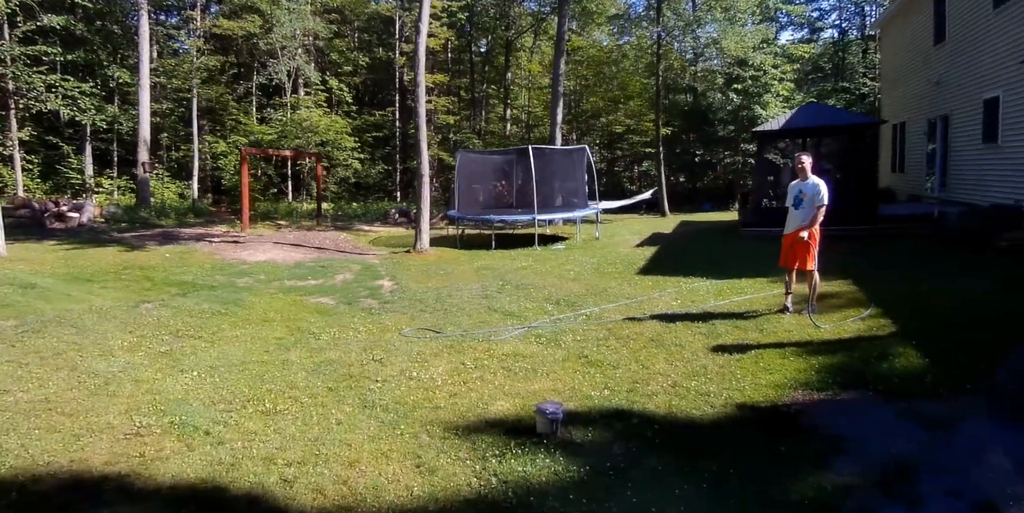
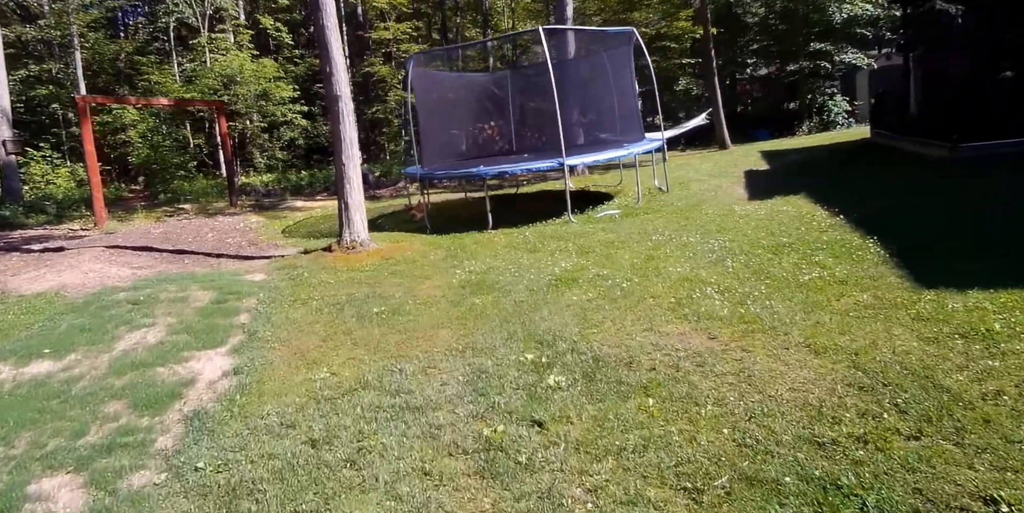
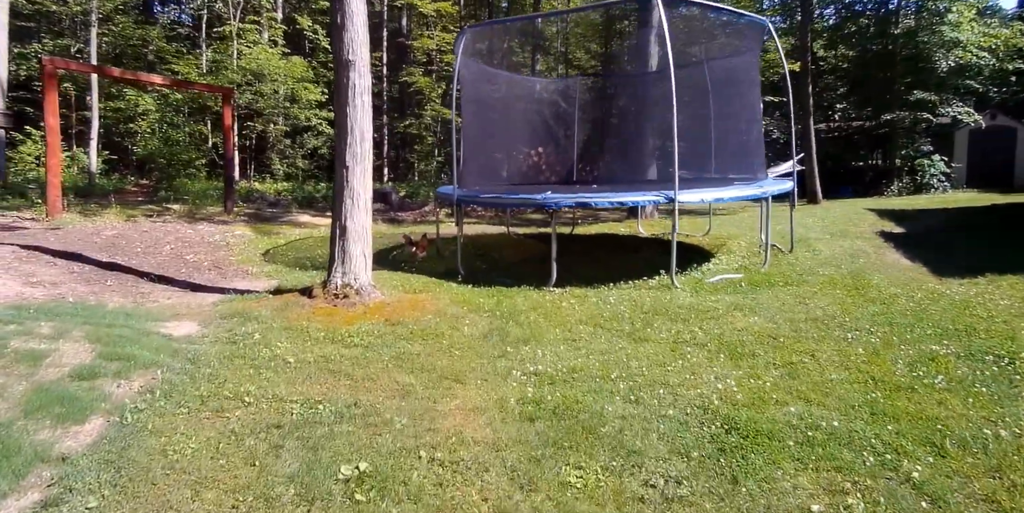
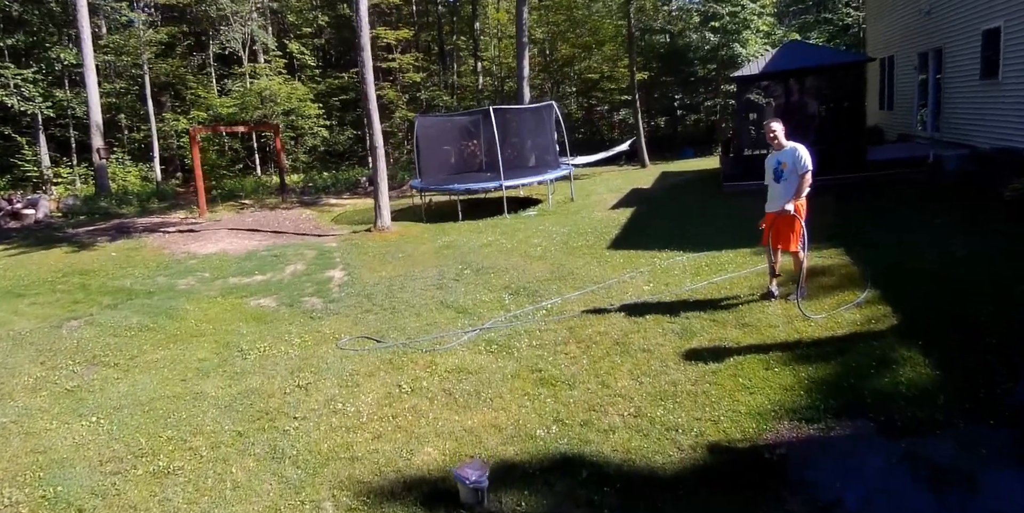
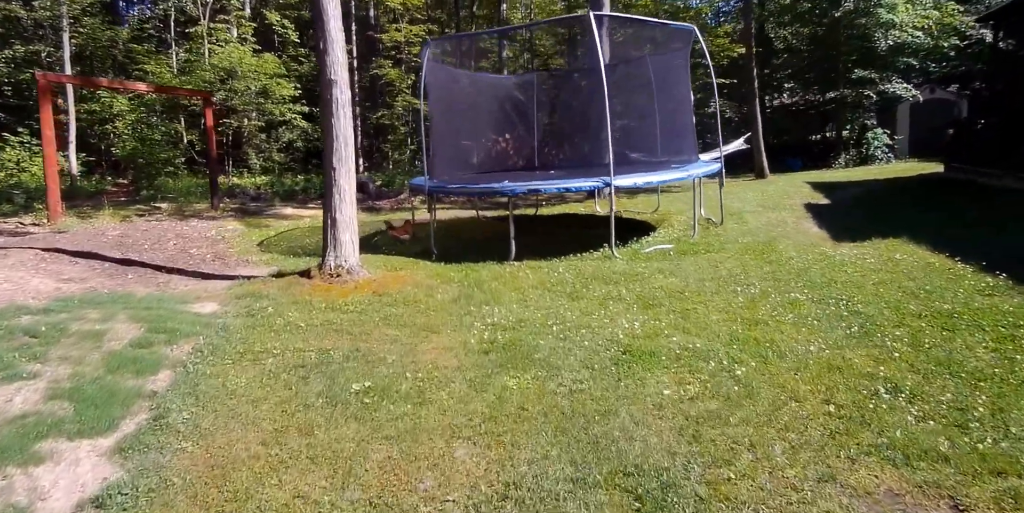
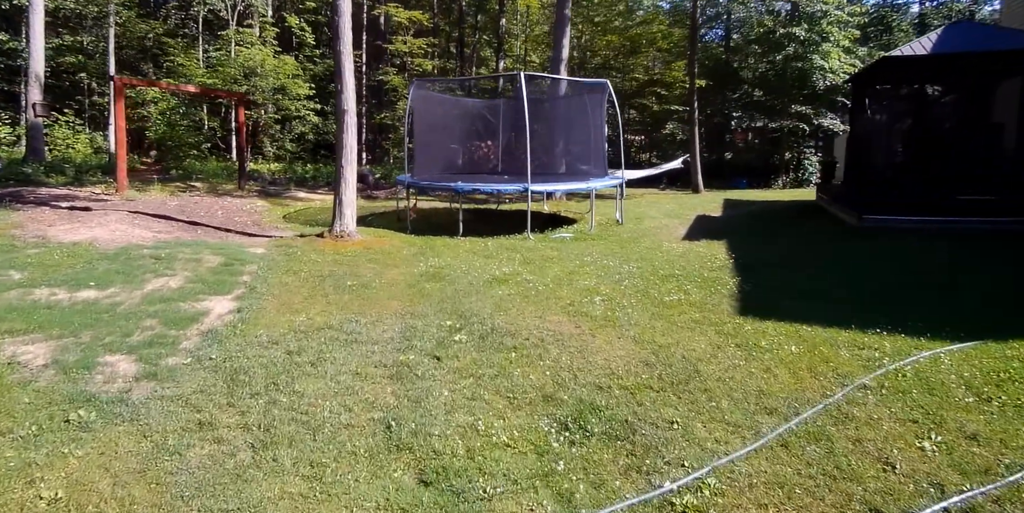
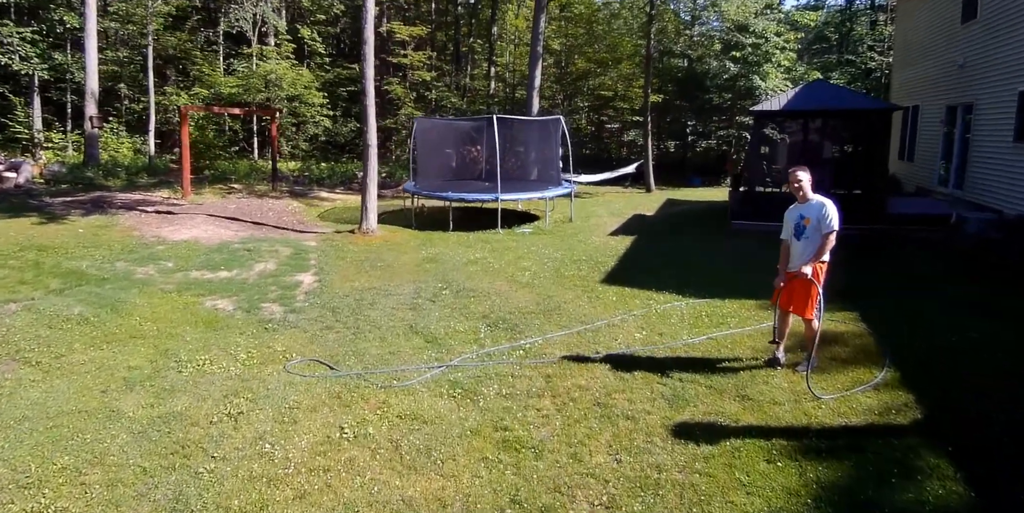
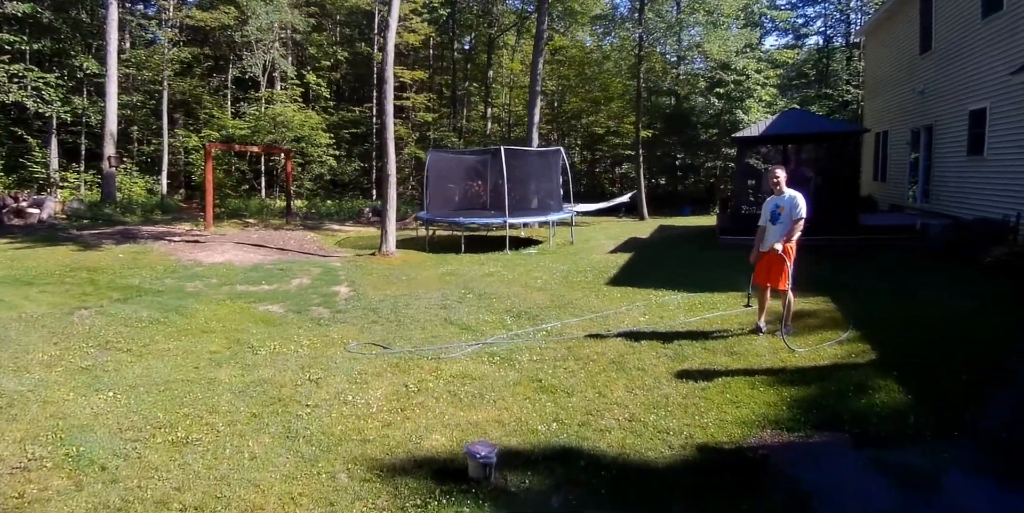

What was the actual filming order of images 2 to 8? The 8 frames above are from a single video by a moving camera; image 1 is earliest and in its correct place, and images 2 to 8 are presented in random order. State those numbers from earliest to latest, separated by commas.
8, 4, 7, 6, 2, 5, 3
